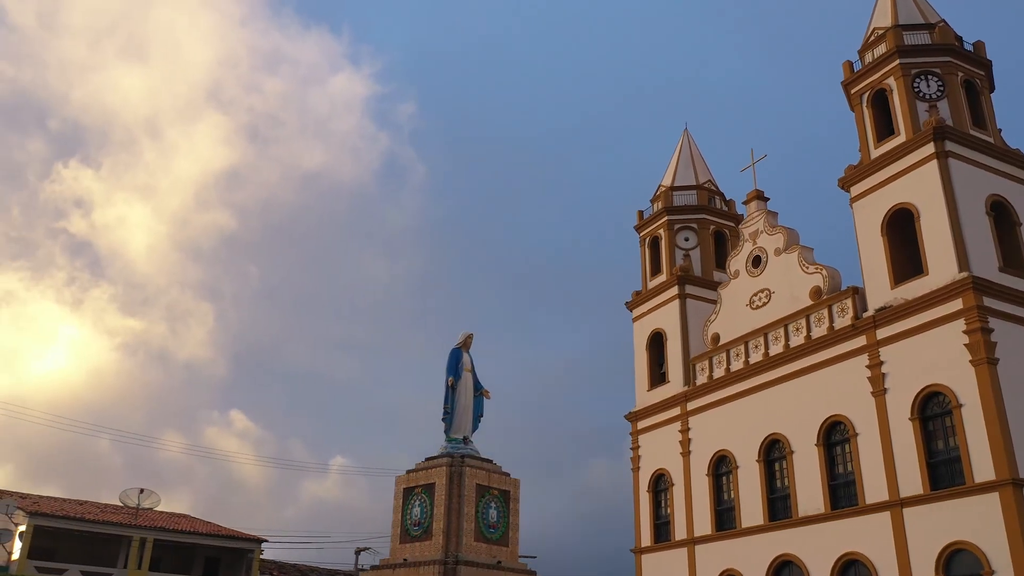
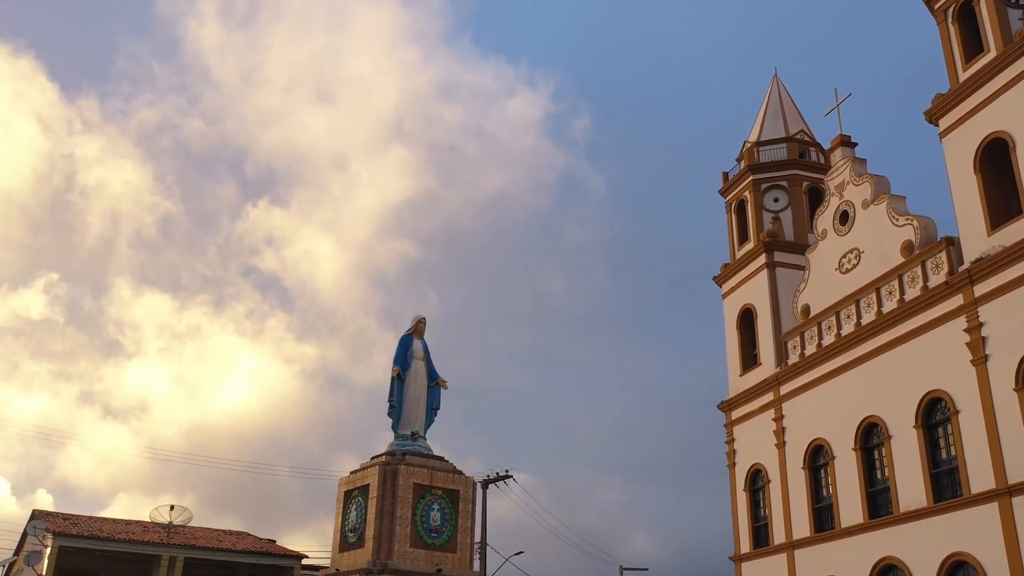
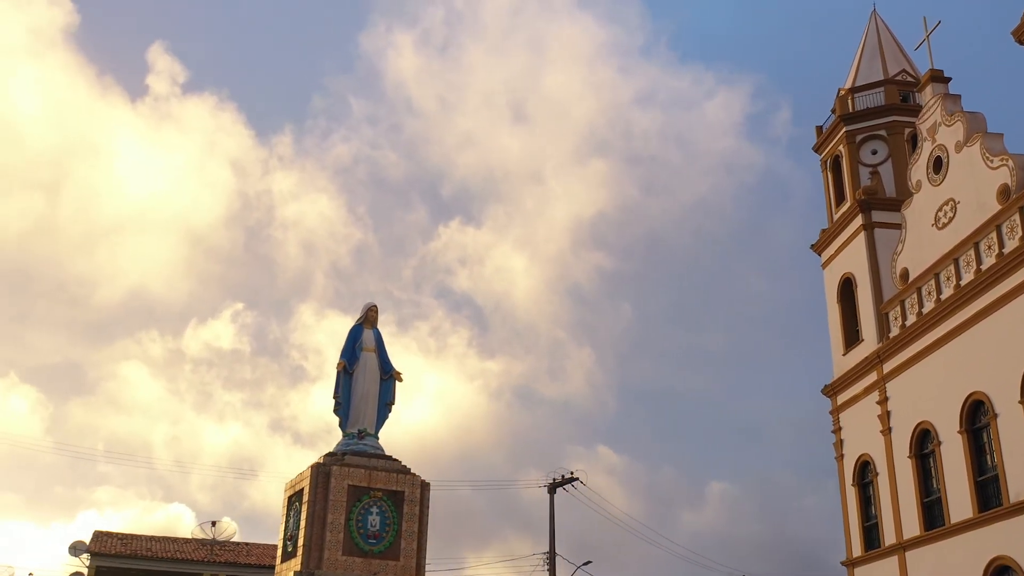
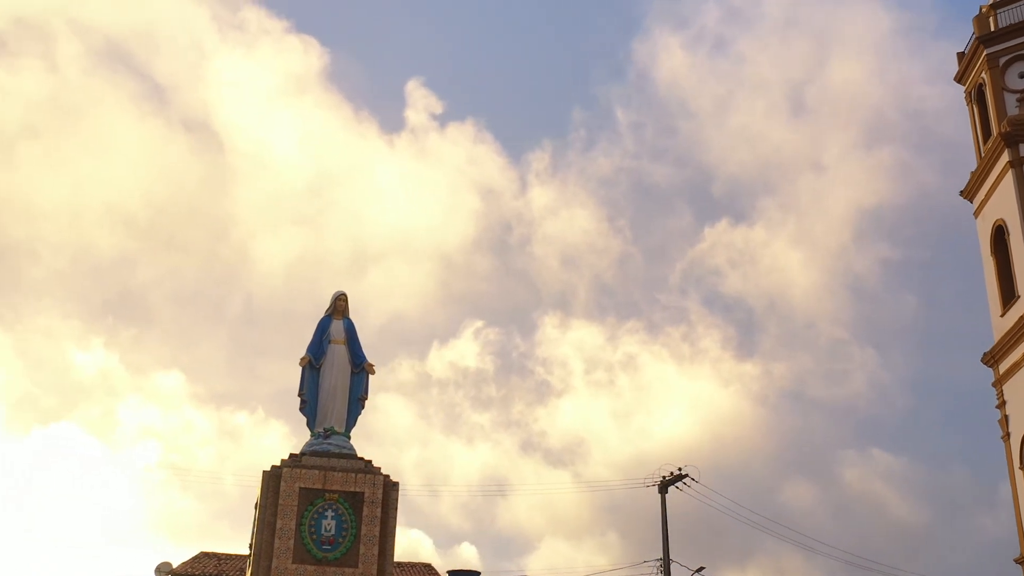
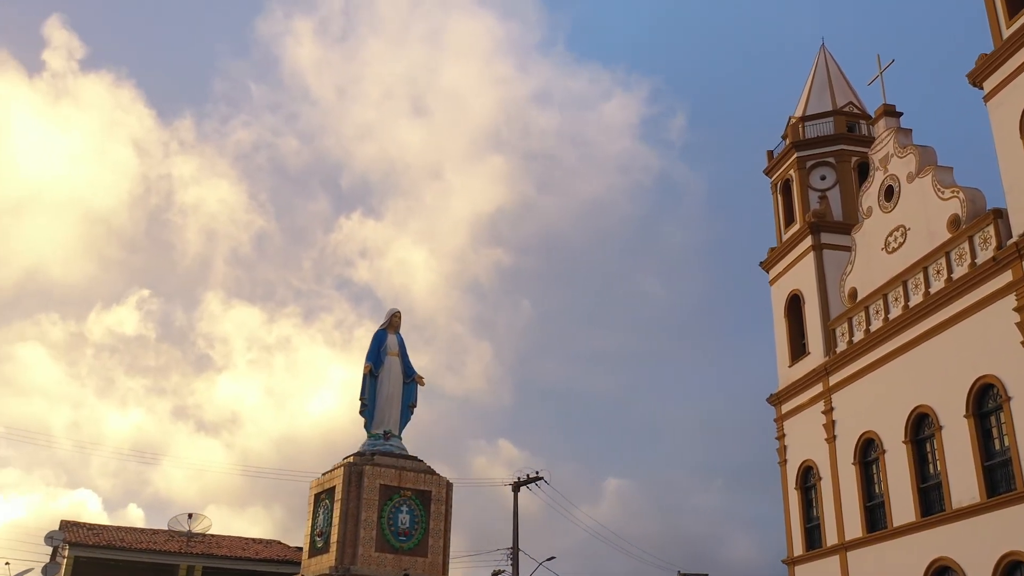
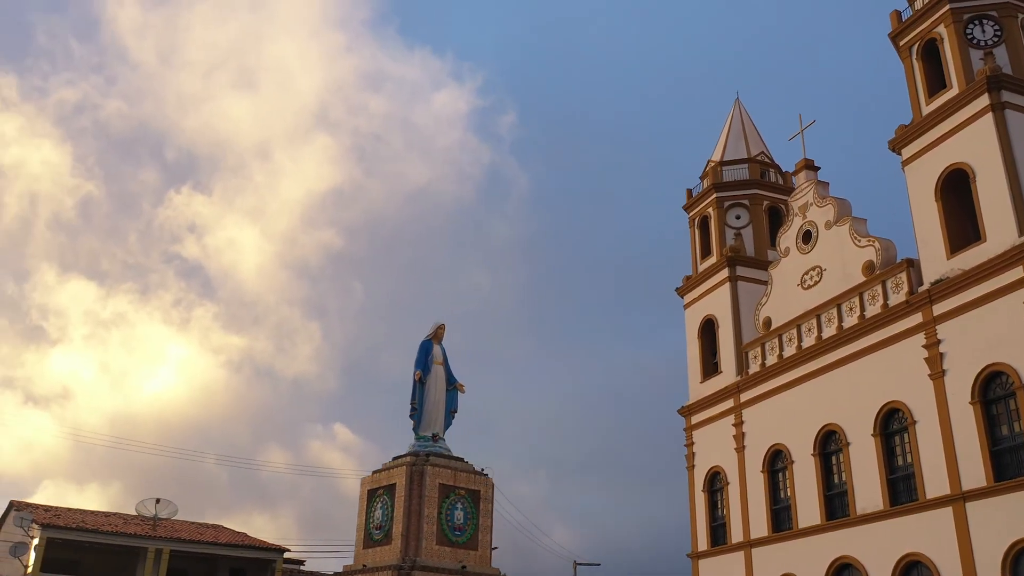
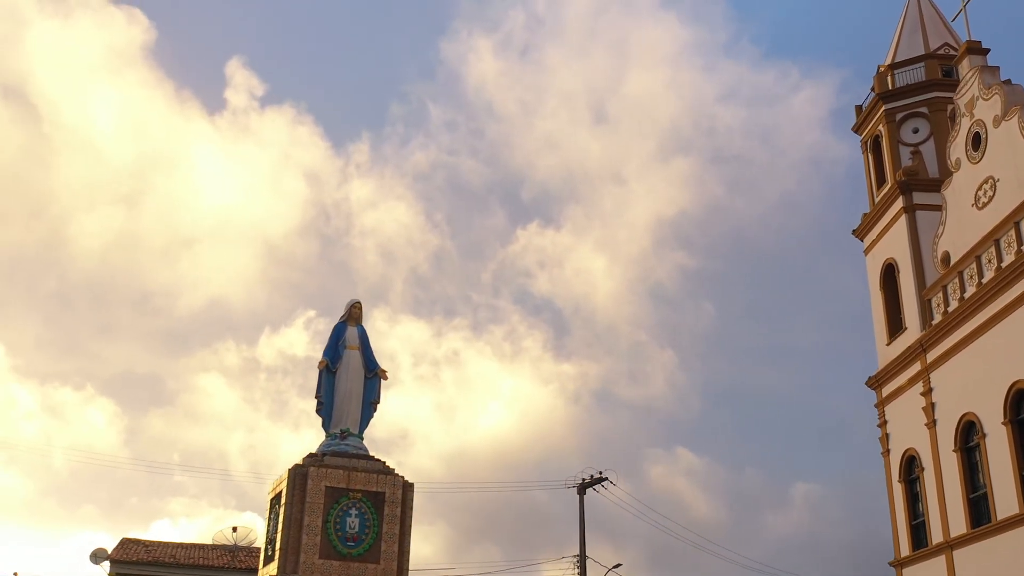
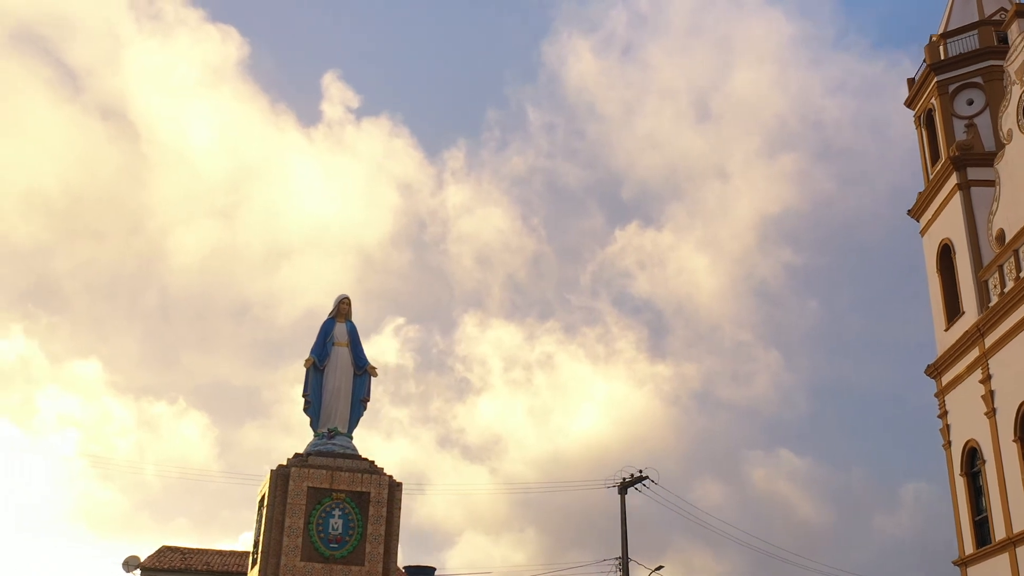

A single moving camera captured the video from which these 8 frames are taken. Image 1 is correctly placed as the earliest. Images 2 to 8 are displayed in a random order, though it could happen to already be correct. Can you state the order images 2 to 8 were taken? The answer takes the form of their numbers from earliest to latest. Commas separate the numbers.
6, 2, 5, 3, 7, 8, 4
